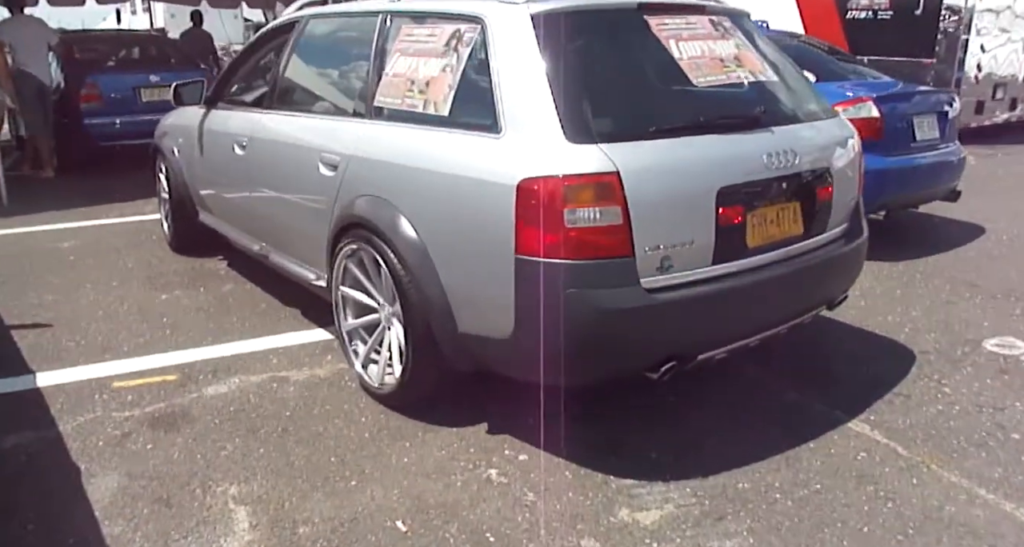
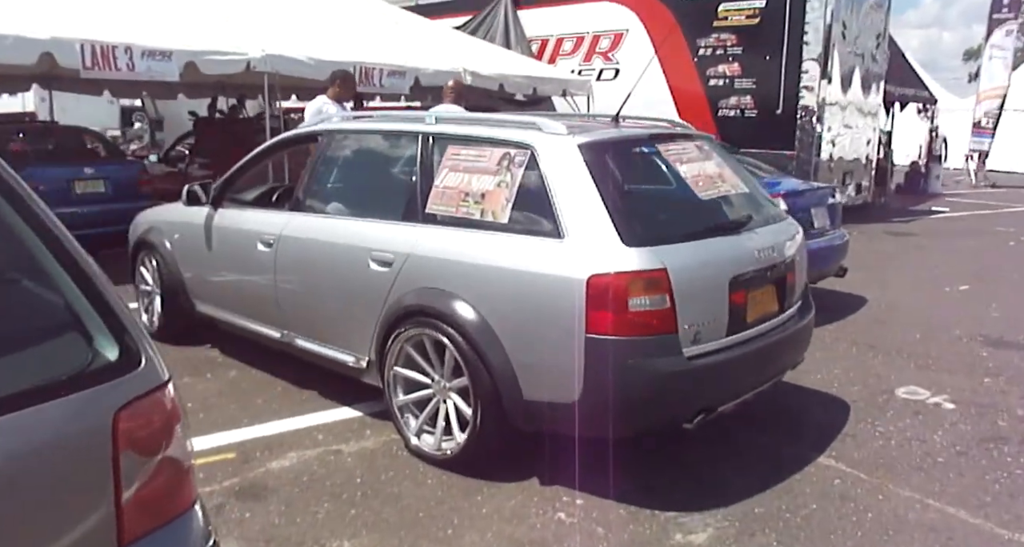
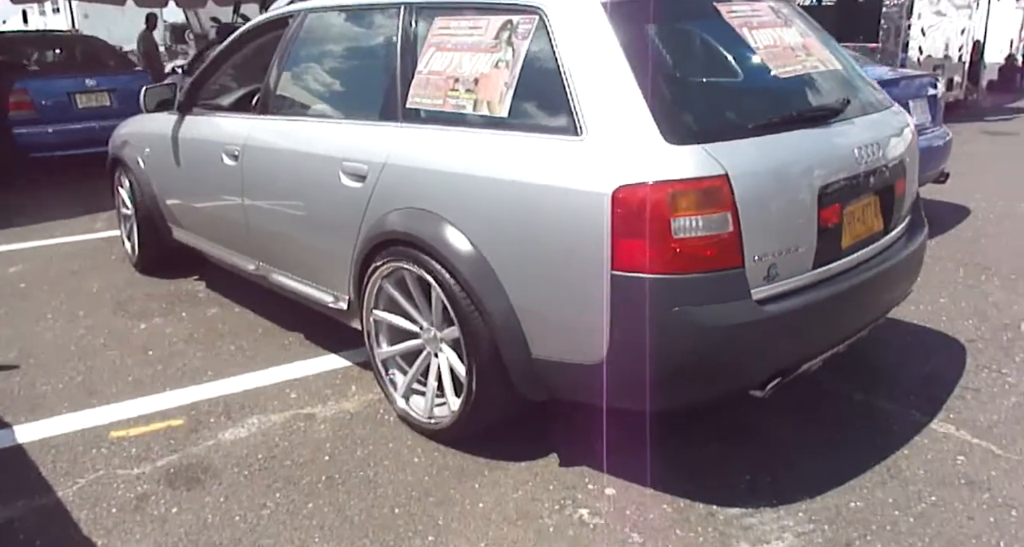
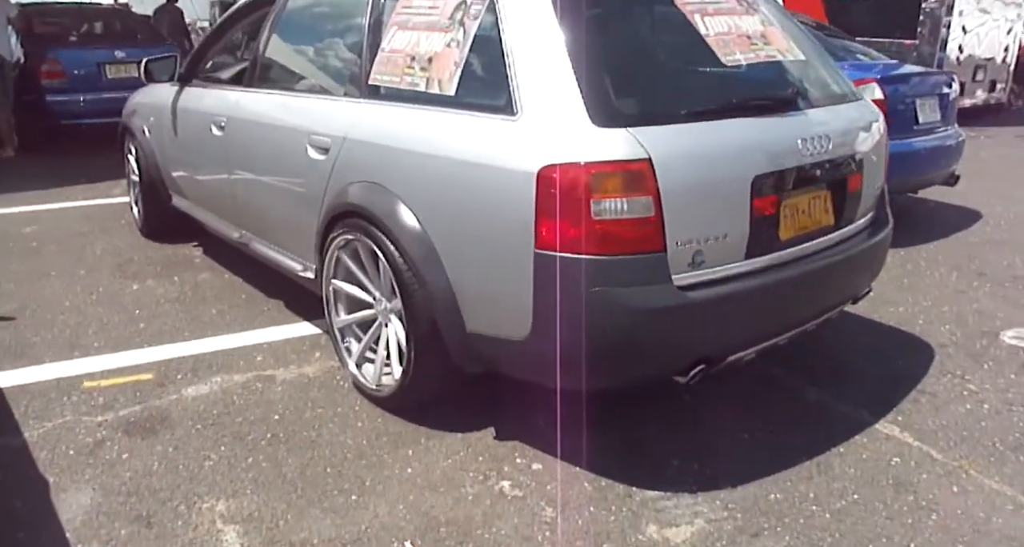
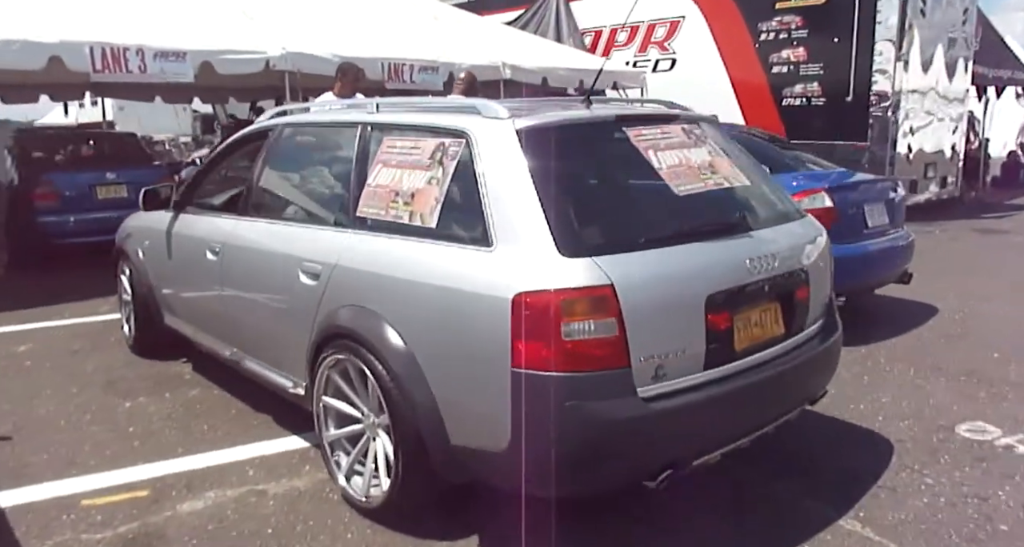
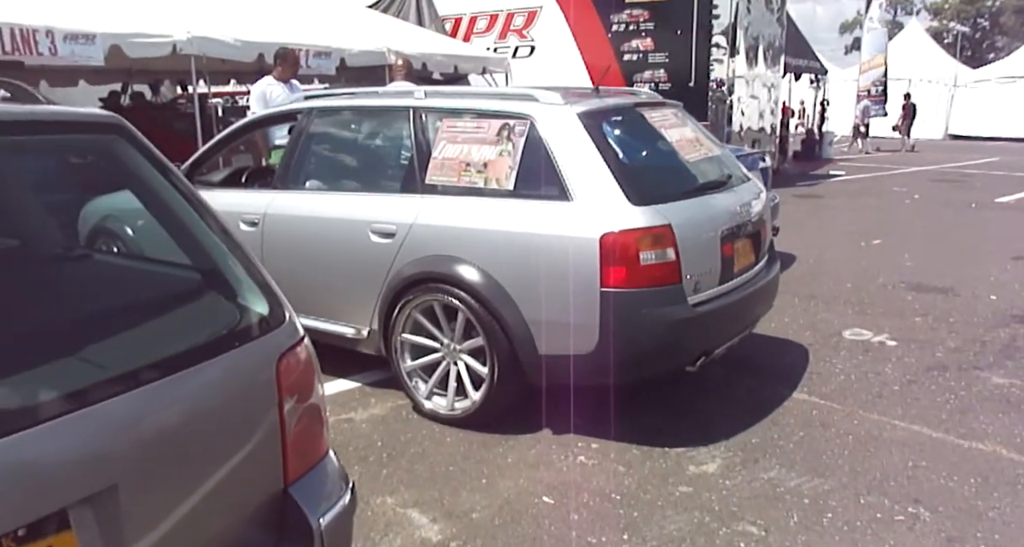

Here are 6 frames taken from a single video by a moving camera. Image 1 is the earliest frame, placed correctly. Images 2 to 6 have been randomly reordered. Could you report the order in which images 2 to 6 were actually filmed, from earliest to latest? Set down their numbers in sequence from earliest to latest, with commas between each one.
4, 3, 6, 2, 5
